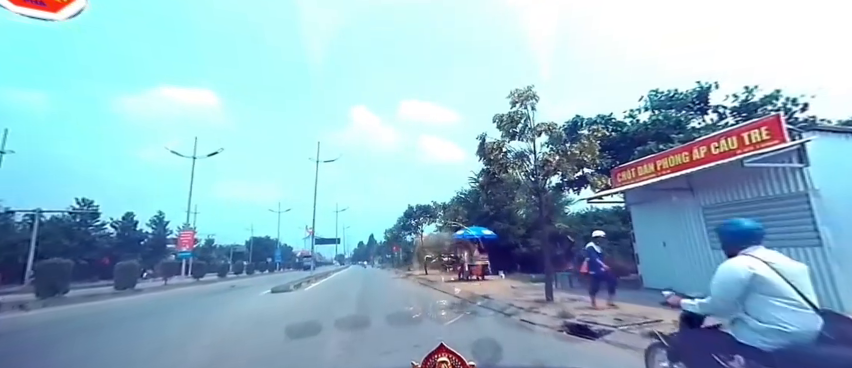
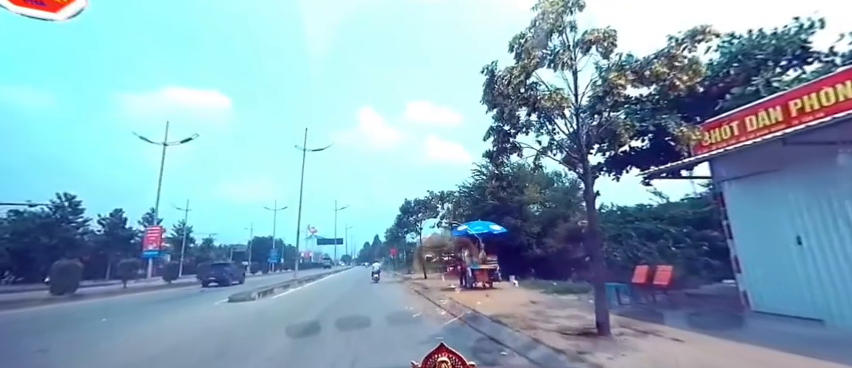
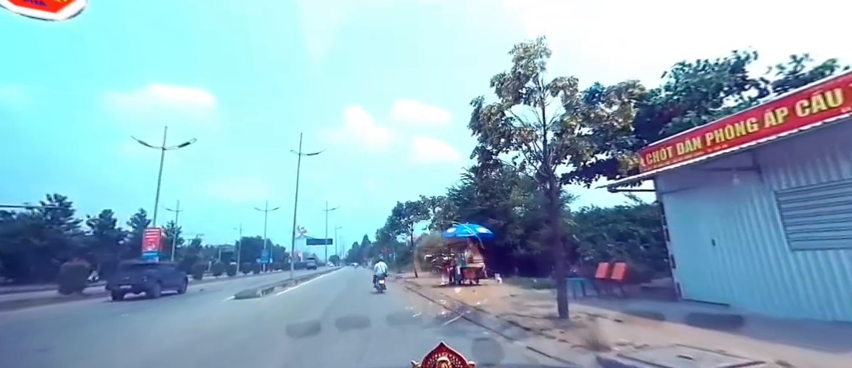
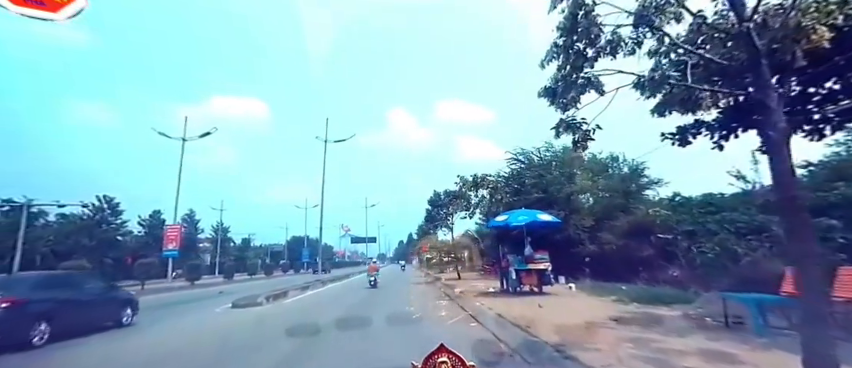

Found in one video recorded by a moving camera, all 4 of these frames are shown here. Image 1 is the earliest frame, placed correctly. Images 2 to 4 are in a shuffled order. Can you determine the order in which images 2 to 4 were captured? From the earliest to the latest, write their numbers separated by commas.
3, 2, 4
